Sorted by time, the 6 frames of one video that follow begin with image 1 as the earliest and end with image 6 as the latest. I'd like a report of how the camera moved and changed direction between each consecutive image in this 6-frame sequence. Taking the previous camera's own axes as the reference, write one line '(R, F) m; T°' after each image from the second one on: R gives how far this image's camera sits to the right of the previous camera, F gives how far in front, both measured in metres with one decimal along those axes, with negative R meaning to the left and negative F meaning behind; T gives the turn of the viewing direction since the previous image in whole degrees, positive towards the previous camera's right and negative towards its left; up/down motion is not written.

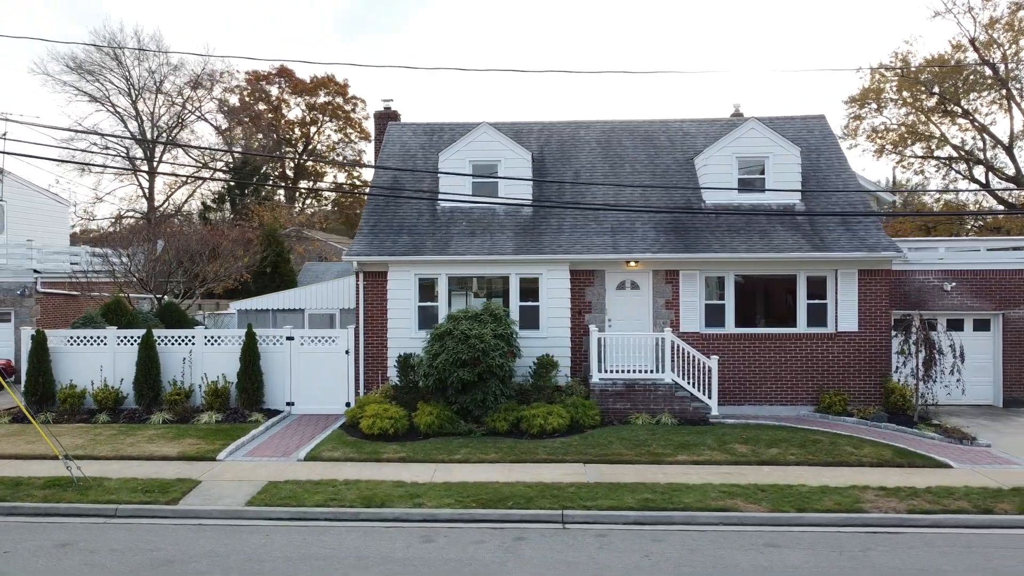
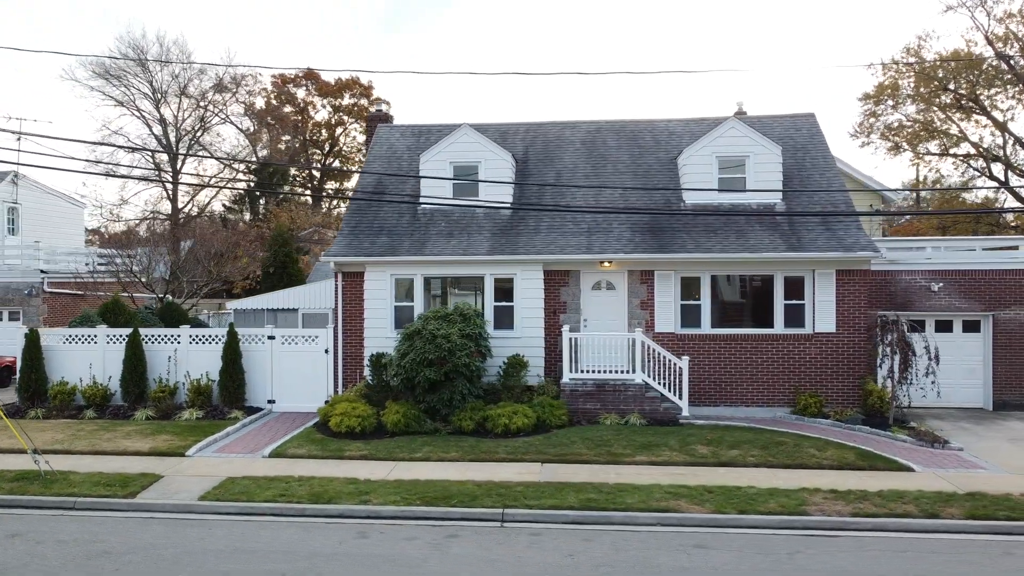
(+1.2, -0.1) m; -3°
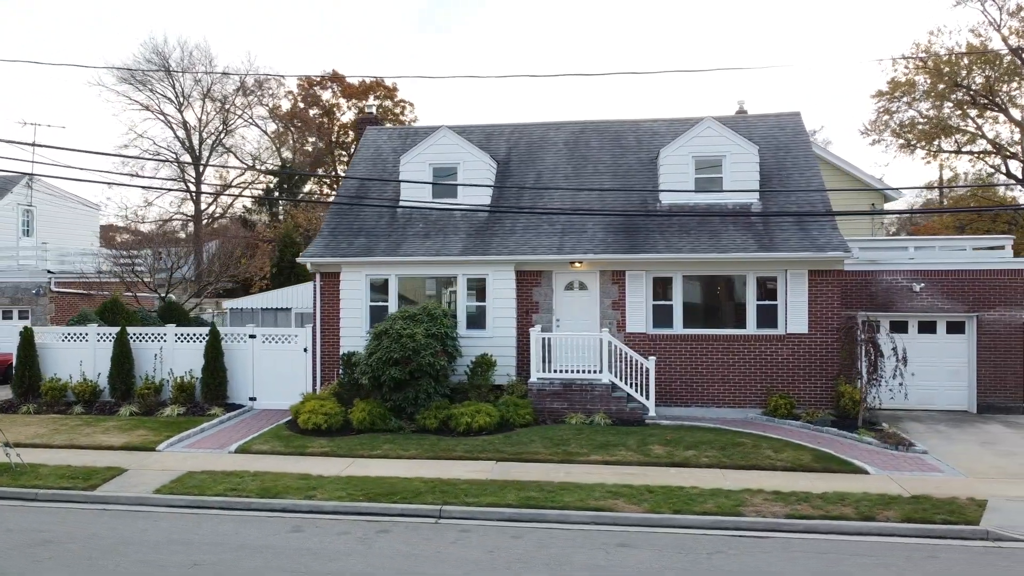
(+1.3, -0.1) m; -3°
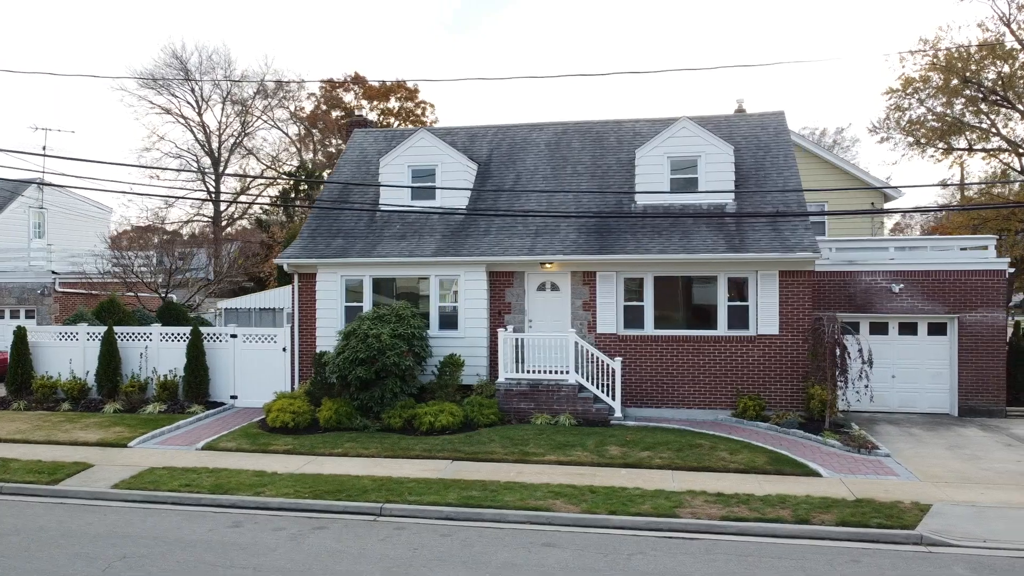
(+1.3, -0.1) m; -2°
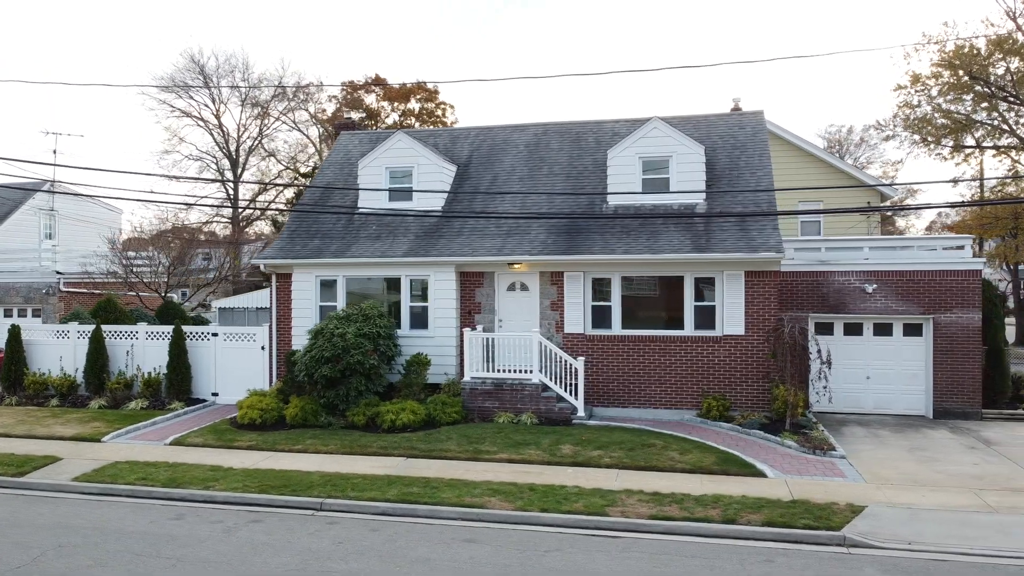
(+1.3, -0.1) m; -2°
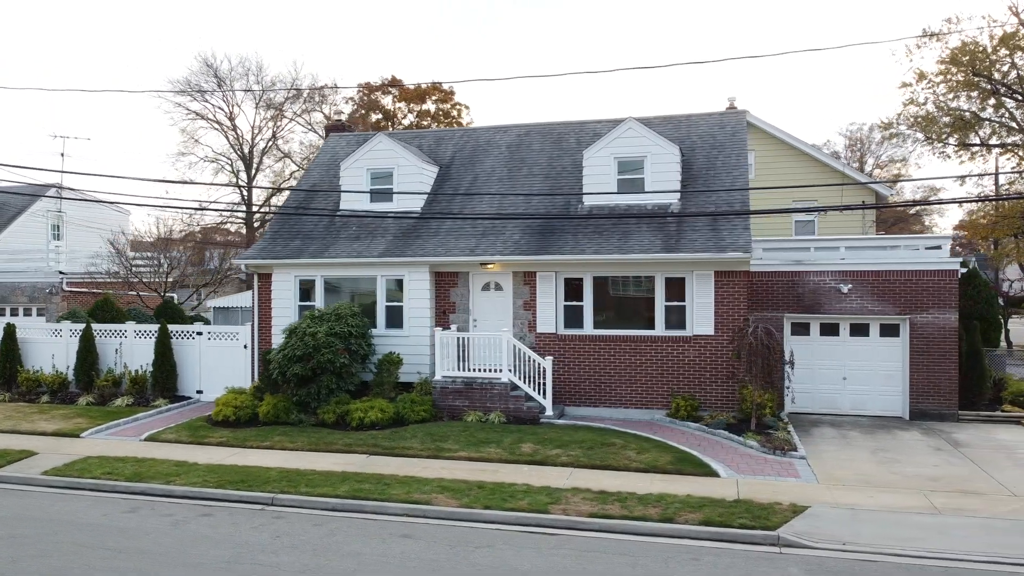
(+1.1, -0.1) m; -2°
